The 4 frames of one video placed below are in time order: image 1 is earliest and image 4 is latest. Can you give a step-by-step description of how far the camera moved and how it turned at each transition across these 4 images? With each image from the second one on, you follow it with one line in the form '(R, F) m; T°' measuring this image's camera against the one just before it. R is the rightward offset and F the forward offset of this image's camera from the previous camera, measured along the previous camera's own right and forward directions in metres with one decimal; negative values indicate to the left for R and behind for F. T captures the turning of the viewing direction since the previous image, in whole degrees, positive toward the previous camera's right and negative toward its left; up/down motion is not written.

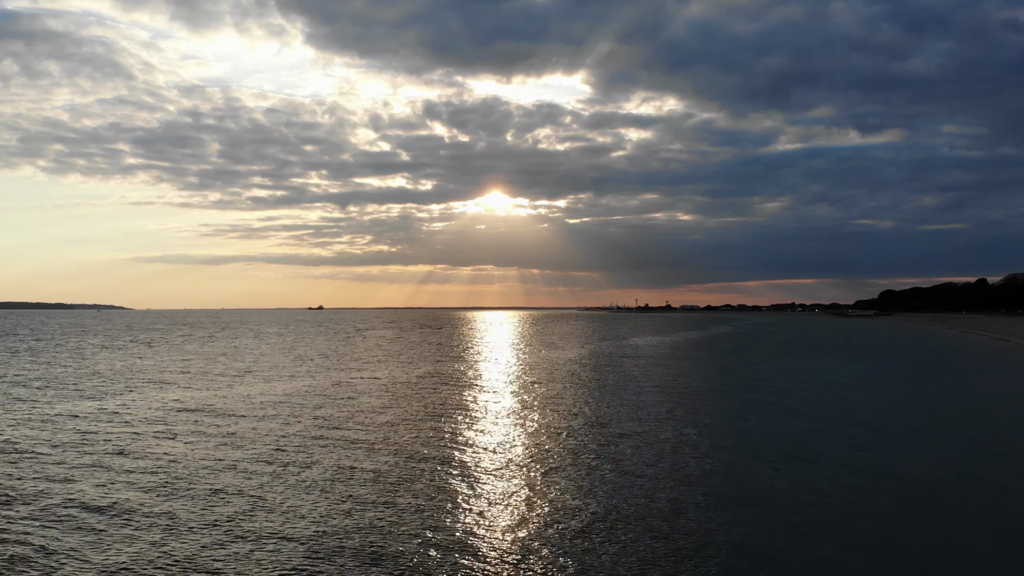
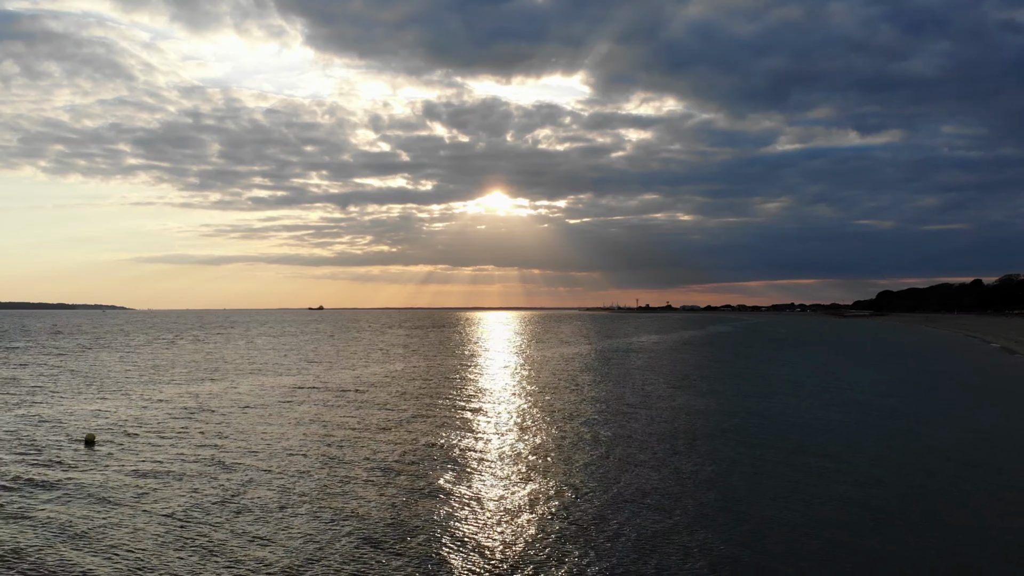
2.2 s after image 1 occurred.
(-0.7, -0.6) m; 0°
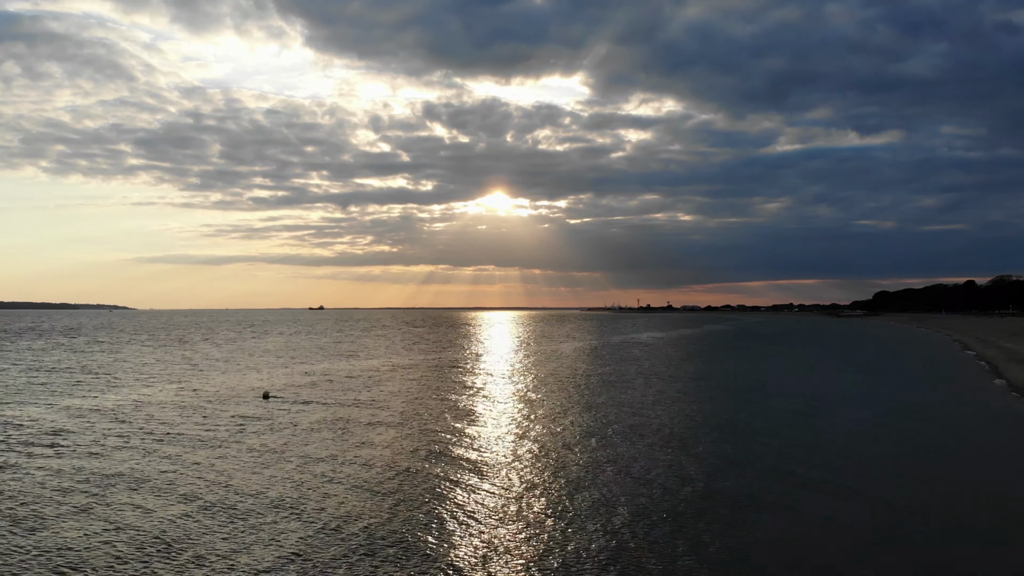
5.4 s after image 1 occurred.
(-0.6, -1.0) m; 0°
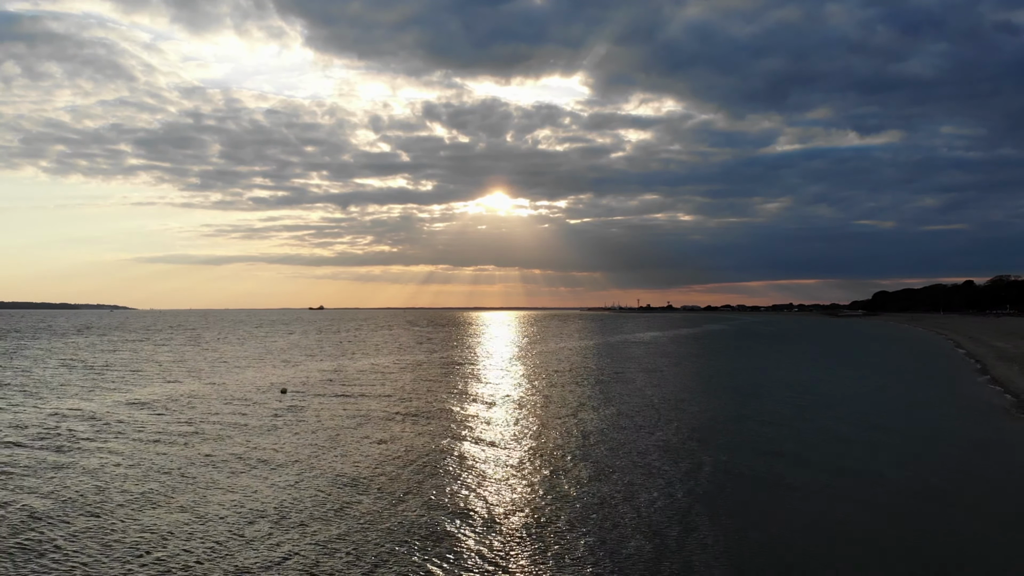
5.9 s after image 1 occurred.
(-0.4, +0.1) m; 0°
